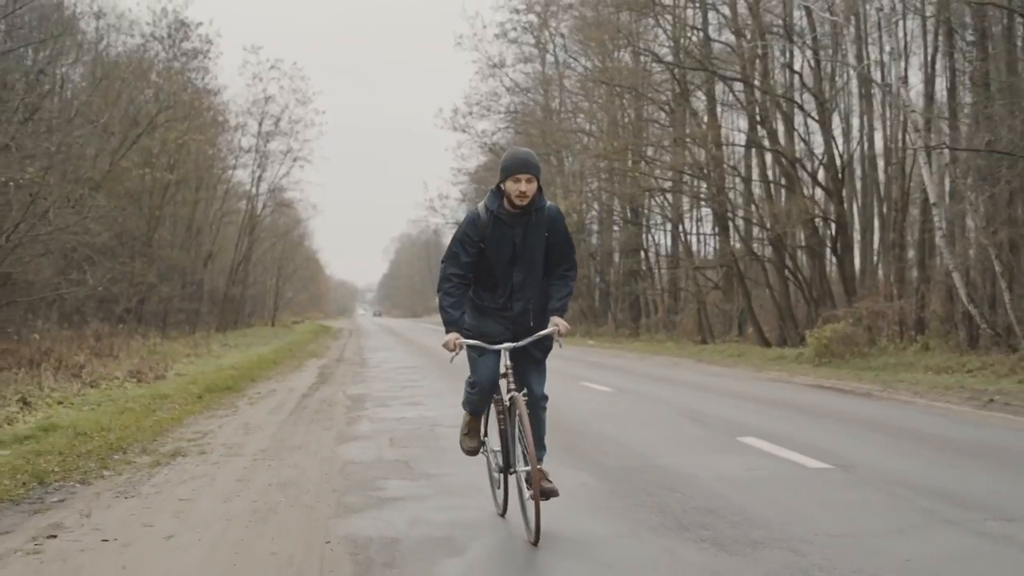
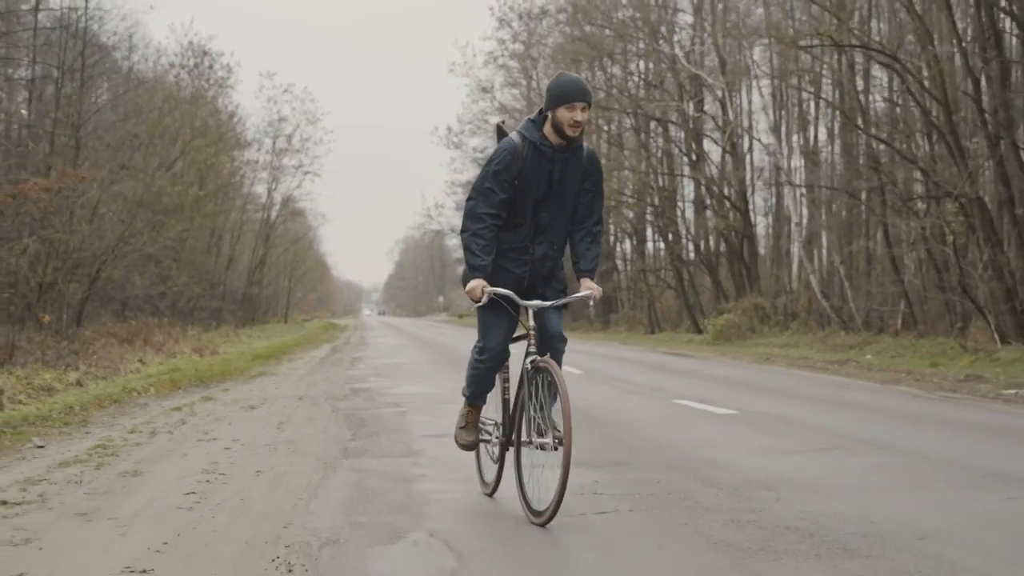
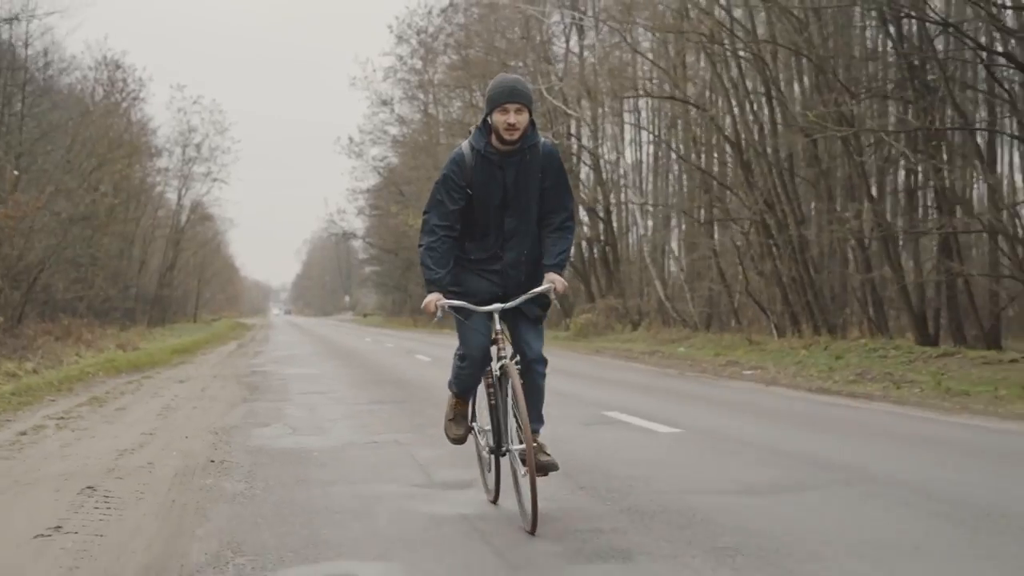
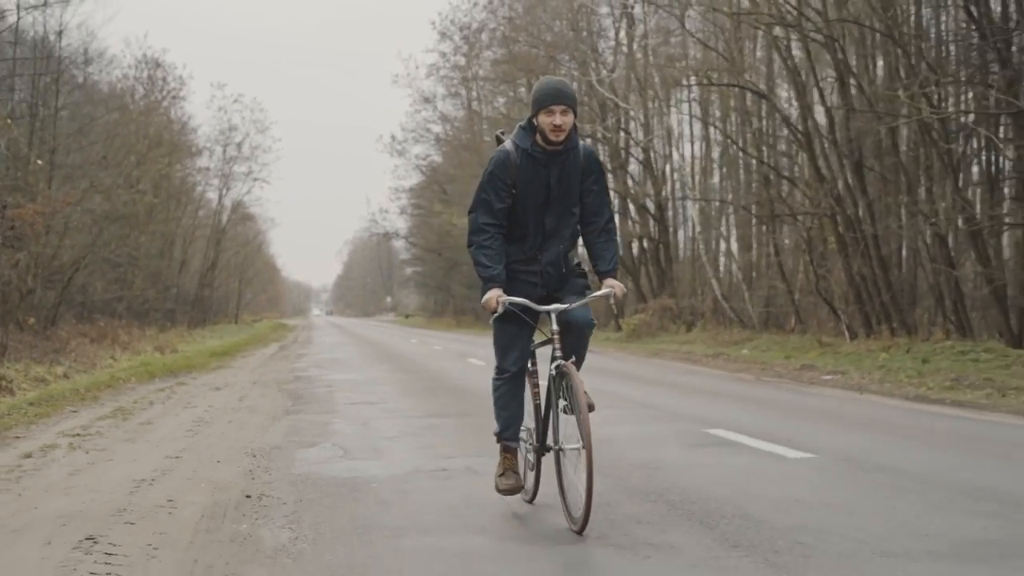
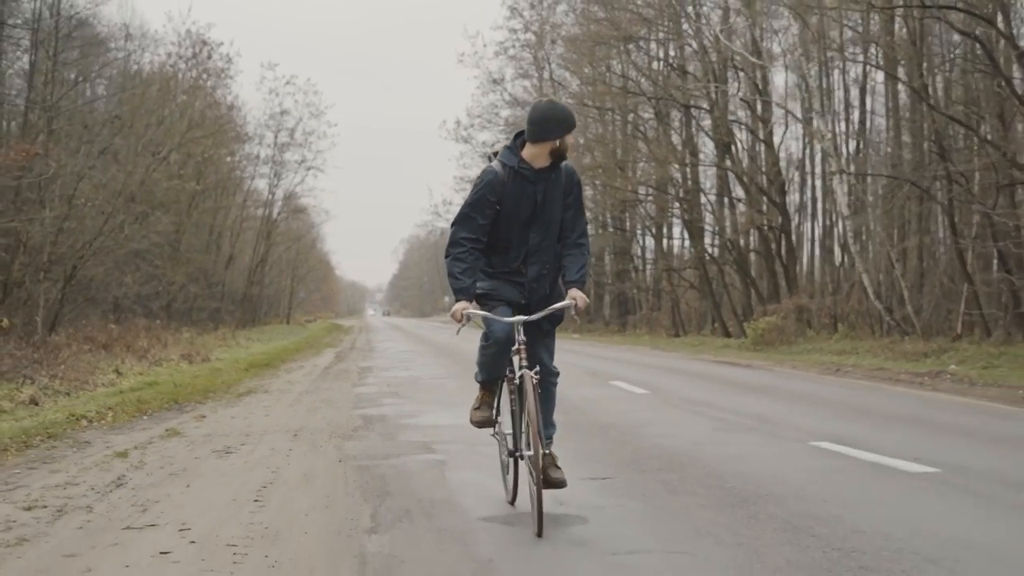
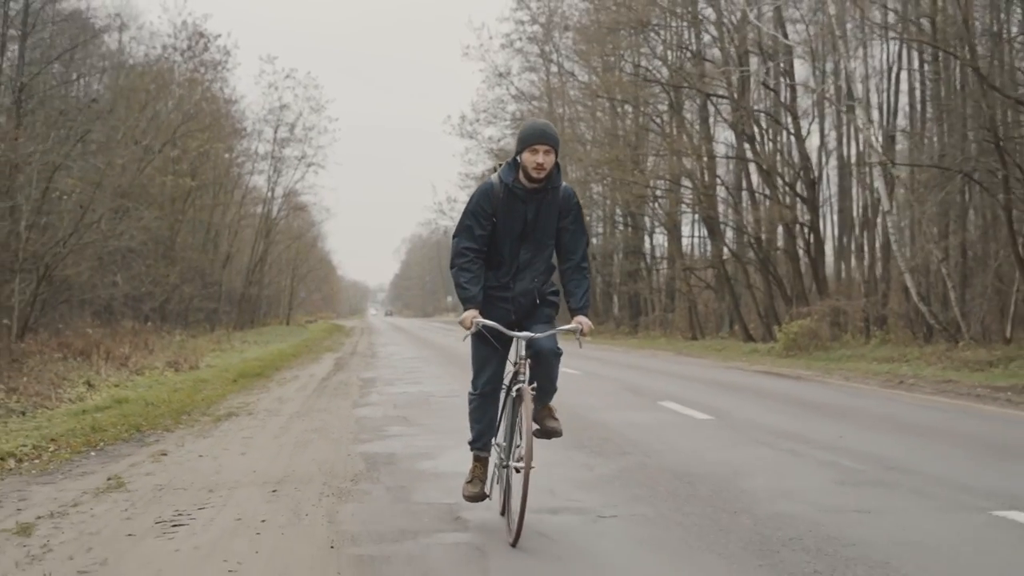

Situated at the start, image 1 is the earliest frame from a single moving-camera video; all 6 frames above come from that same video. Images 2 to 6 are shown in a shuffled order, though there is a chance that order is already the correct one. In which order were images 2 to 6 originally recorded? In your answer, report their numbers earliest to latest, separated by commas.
6, 5, 2, 4, 3
